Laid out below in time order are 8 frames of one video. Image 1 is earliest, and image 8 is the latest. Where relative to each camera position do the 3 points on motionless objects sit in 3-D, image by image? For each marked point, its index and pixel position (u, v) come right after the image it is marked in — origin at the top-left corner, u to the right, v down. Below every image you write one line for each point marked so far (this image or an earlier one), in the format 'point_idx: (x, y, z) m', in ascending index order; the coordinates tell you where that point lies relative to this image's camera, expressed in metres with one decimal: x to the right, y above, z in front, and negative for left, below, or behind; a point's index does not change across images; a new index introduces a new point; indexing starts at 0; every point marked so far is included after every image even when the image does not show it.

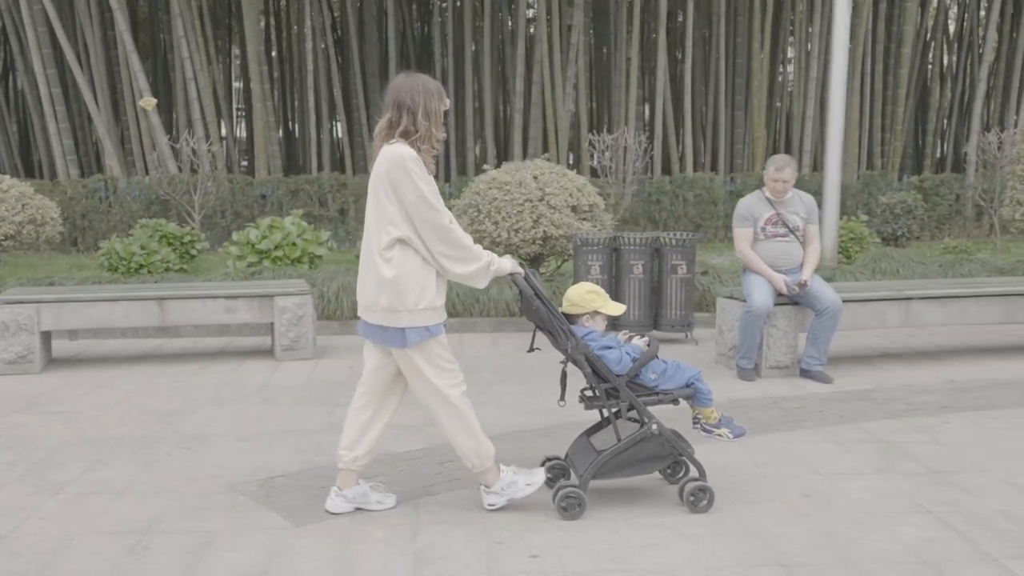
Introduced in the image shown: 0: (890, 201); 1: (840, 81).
0: (+3.1, +0.7, +10.2) m
1: (+2.2, +1.4, +8.3) m
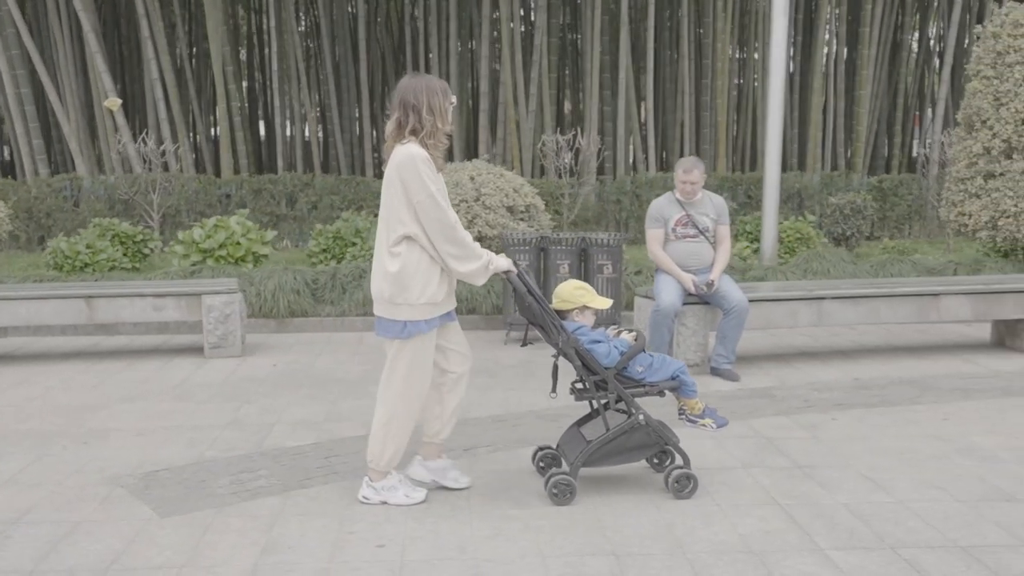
0: (+2.7, +0.7, +10.3) m
1: (+1.8, +1.4, +8.4) m
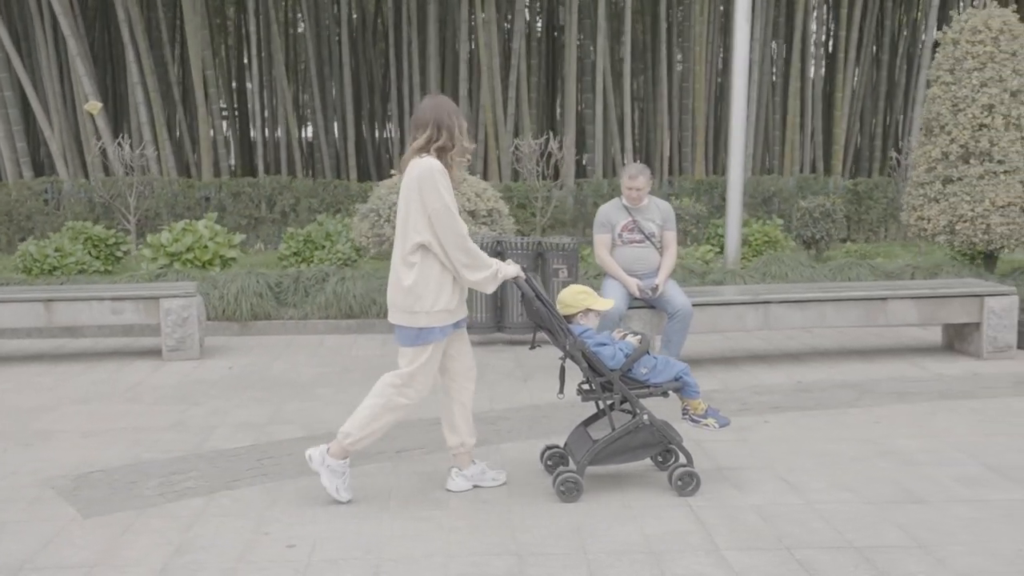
0: (+2.5, +0.7, +10.4) m
1: (+1.6, +1.4, +8.5) m
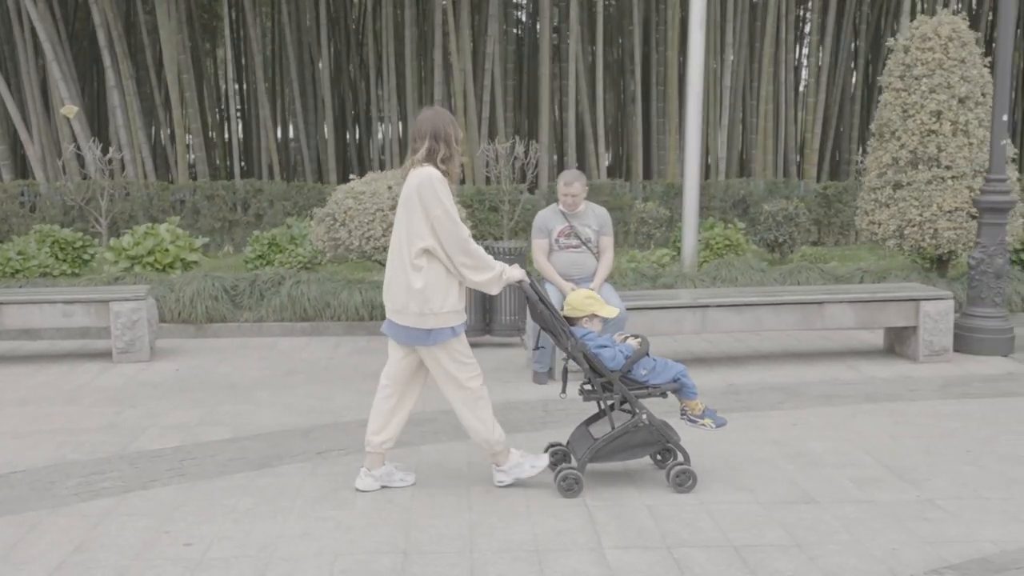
0: (+2.2, +0.7, +10.5) m
1: (+1.3, +1.4, +8.6) m
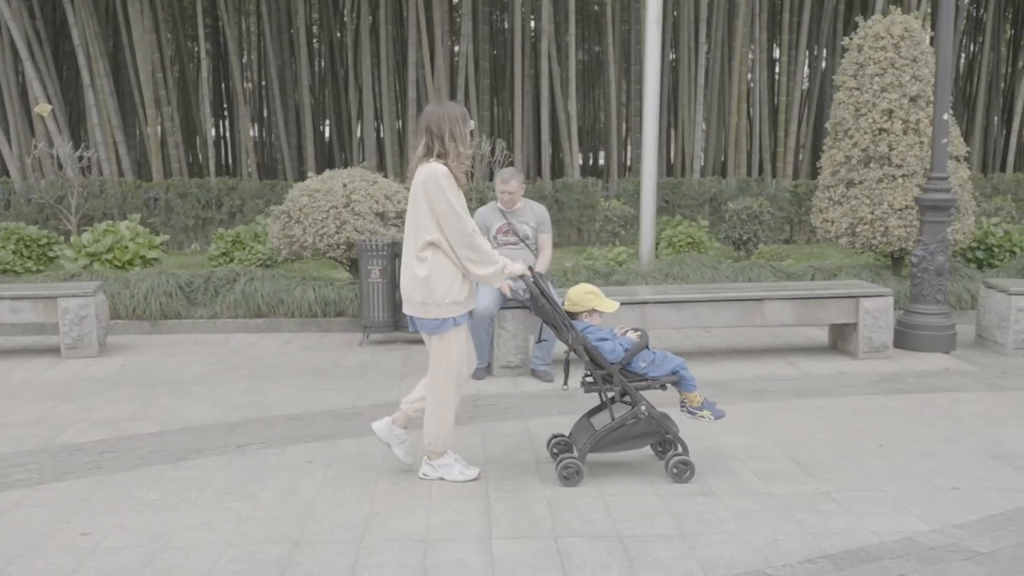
0: (+1.9, +0.7, +10.5) m
1: (+1.0, +1.4, +8.7) m
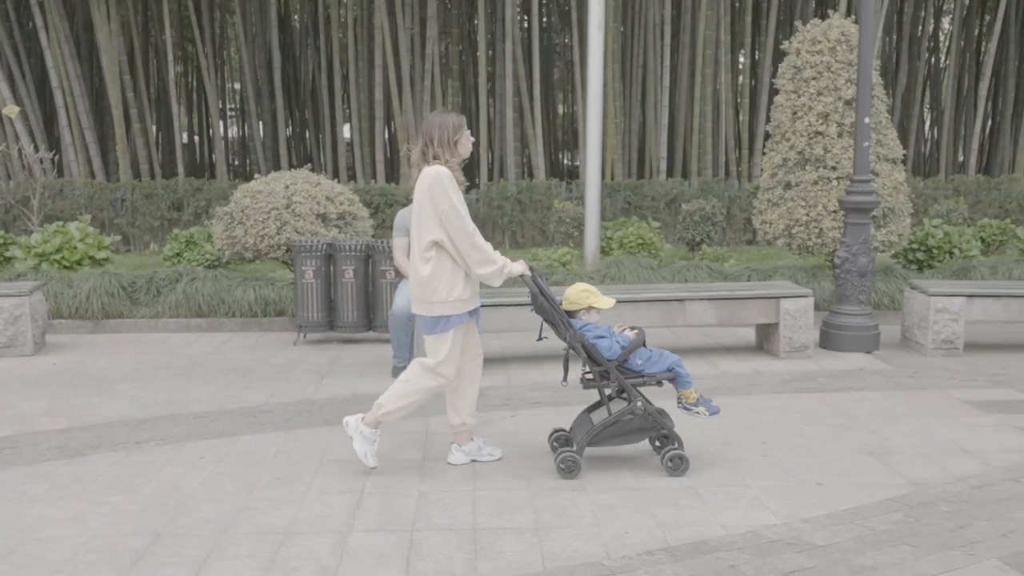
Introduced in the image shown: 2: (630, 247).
0: (+1.5, +0.7, +10.7) m
1: (+0.6, +1.4, +8.8) m
2: (+1.0, +0.3, +10.1) m
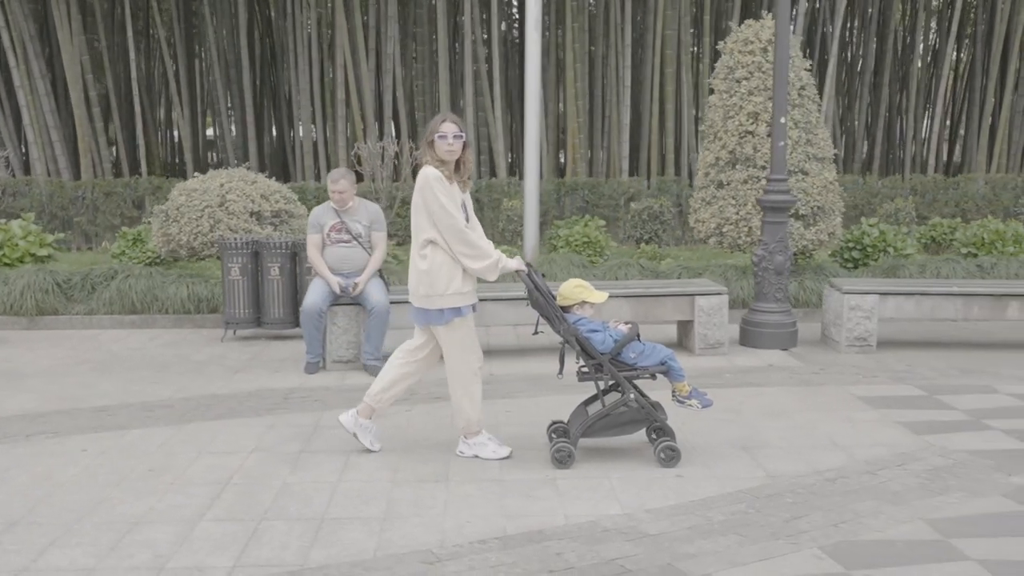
0: (+1.1, +0.7, +10.7) m
1: (+0.2, +1.4, +8.8) m
2: (+0.5, +0.3, +10.2) m
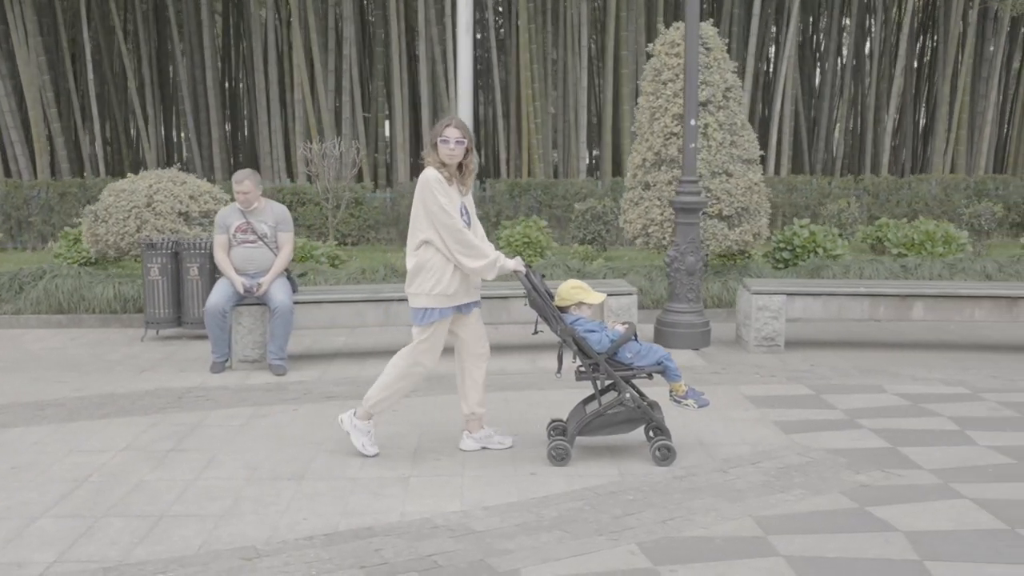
0: (+0.6, +0.7, +10.8) m
1: (-0.3, +1.4, +8.9) m
2: (0.0, +0.3, +10.2) m
